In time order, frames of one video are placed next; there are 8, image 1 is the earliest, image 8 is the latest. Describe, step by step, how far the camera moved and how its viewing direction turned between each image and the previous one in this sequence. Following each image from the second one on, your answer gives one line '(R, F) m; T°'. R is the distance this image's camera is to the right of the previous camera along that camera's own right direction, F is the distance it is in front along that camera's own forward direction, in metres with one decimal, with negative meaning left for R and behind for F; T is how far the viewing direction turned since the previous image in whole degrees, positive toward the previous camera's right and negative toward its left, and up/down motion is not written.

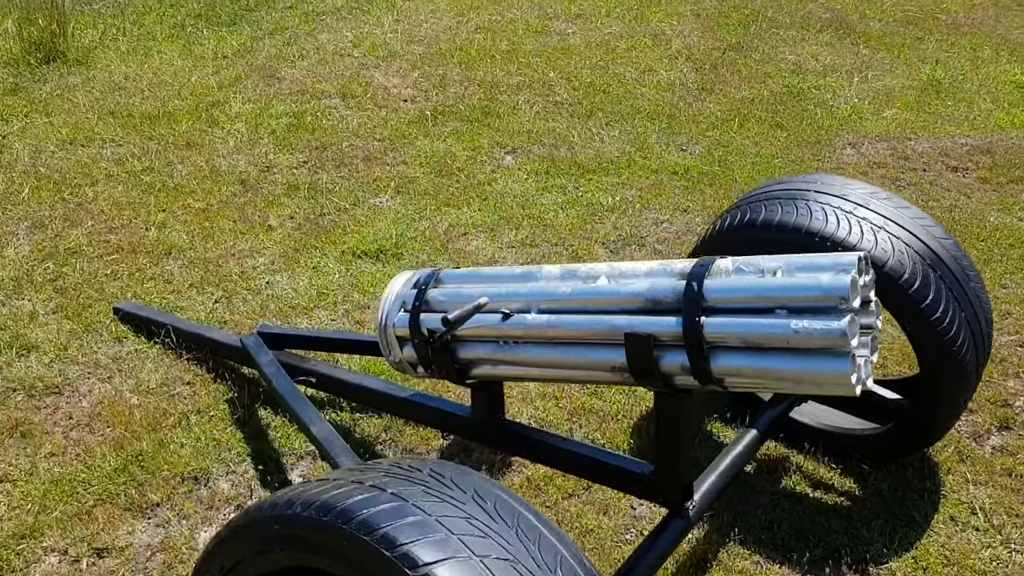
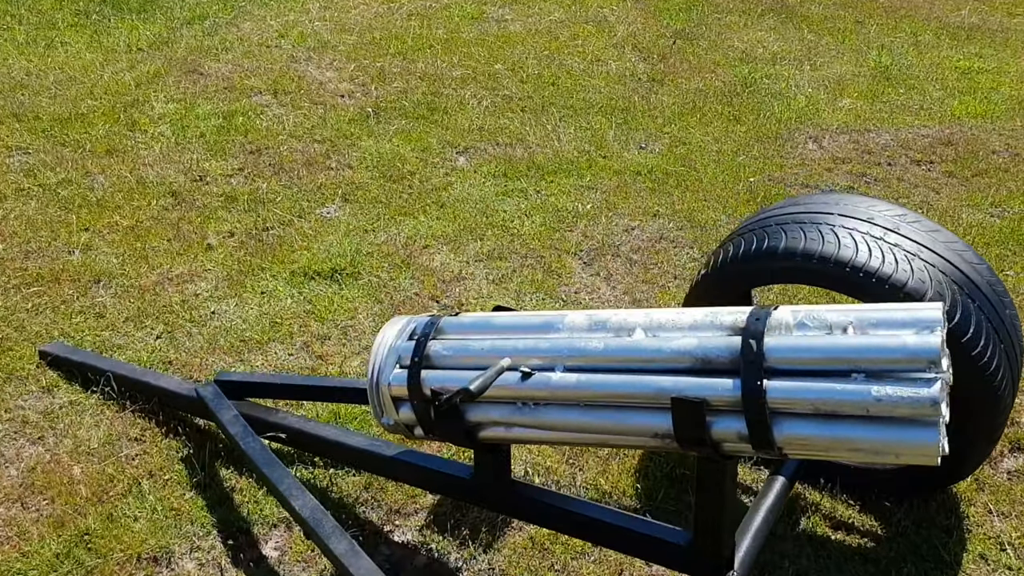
(-0.2, +0.3) m; +5°
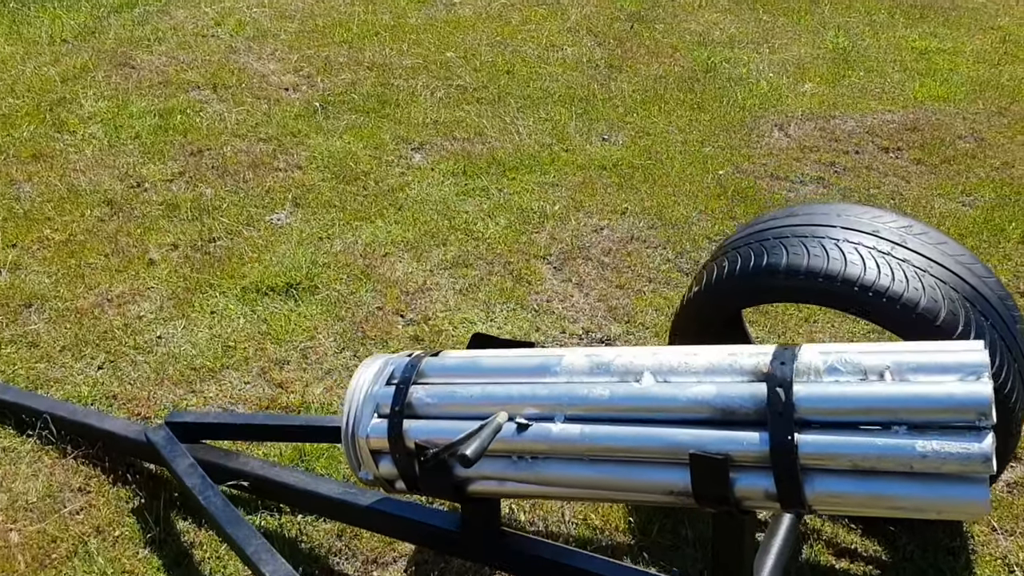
(-0.1, +0.2) m; +3°
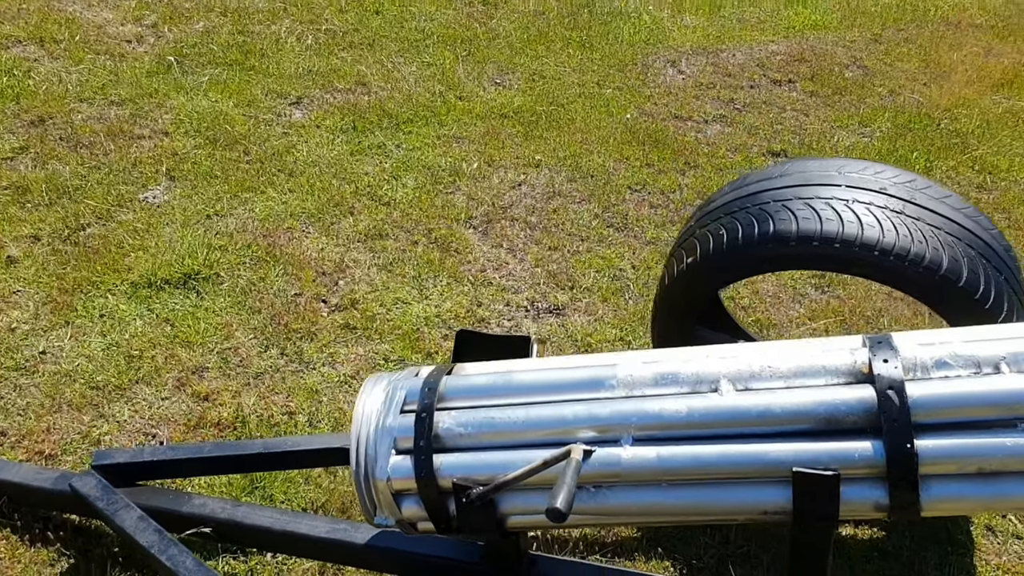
(-0.4, +0.3) m; +10°
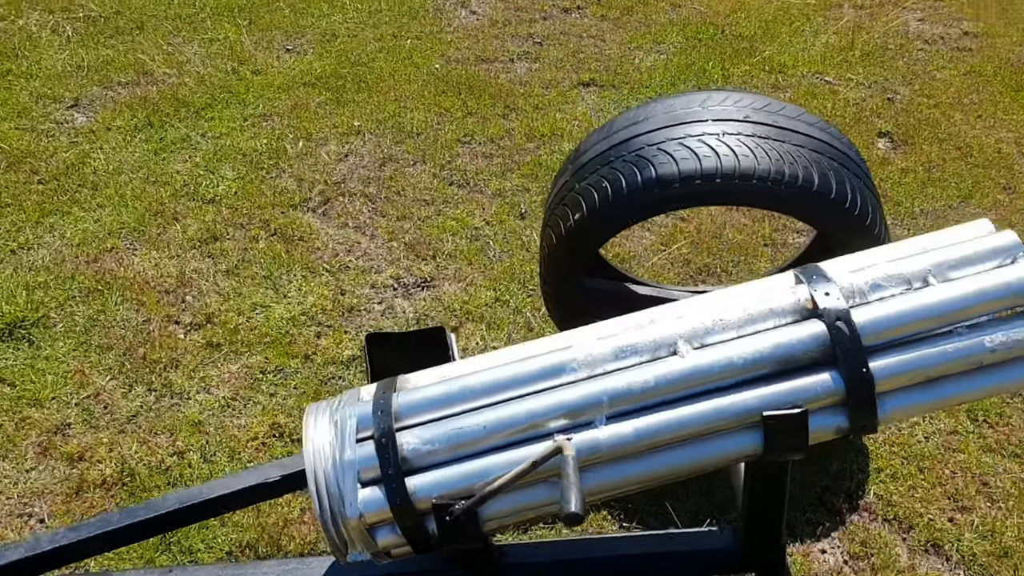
(-0.2, +0.1) m; +12°
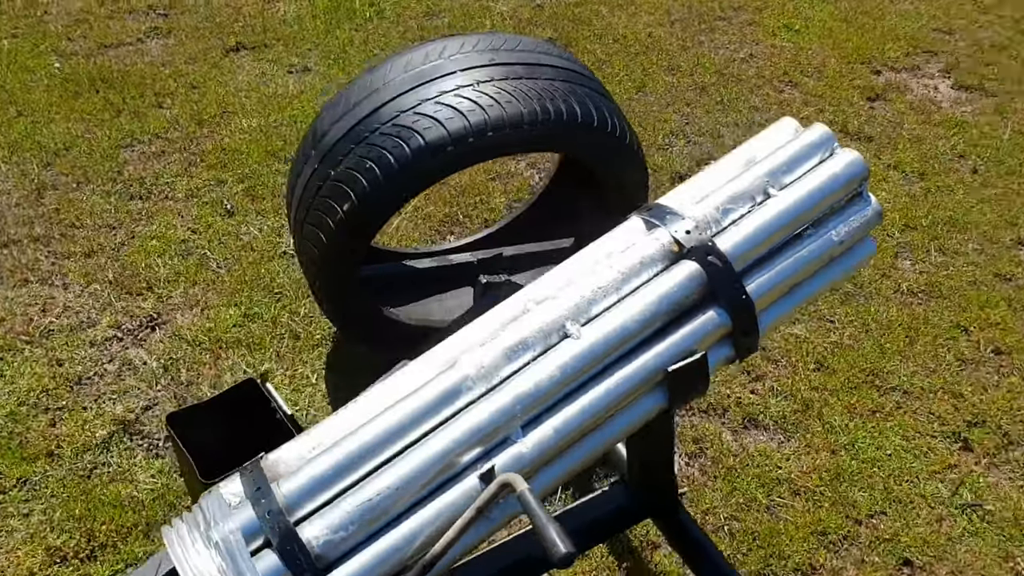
(-0.3, +0.3) m; +20°
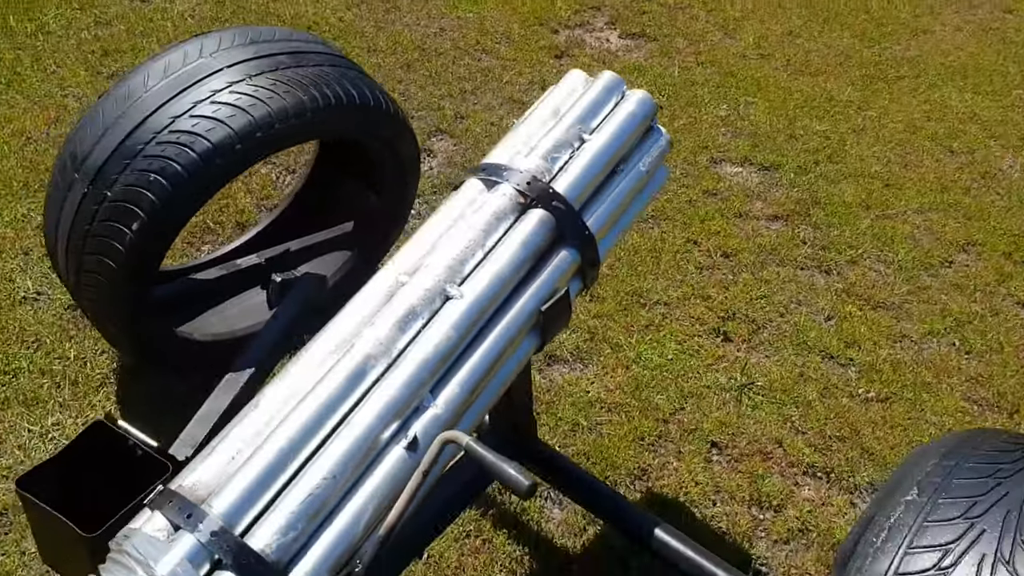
(-0.3, 0.0) m; +19°
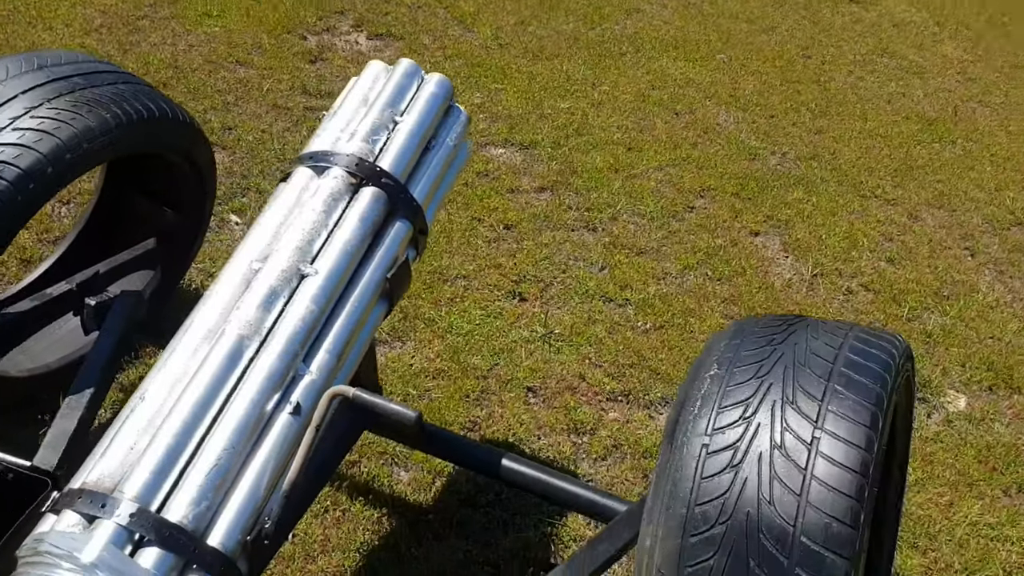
(-0.2, -0.2) m; +15°
